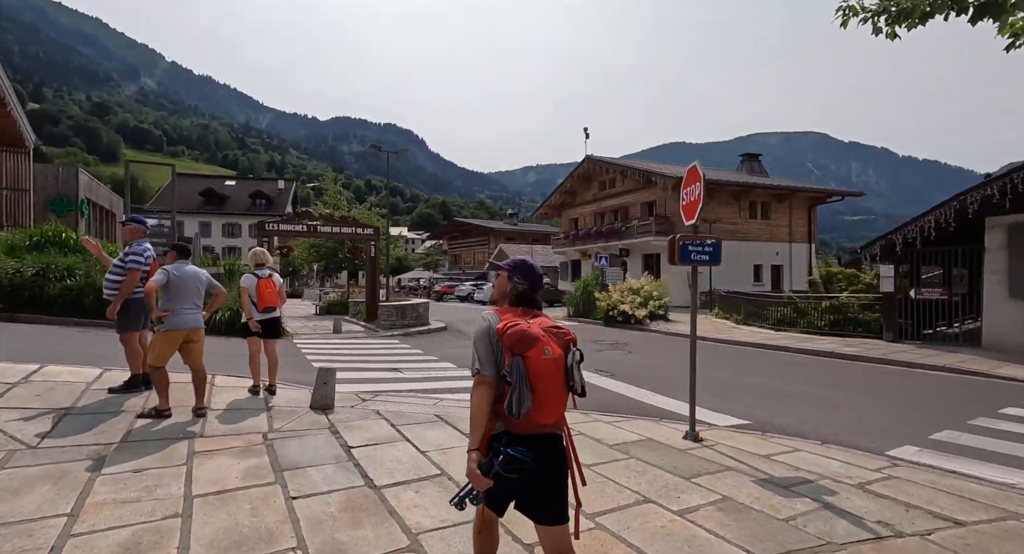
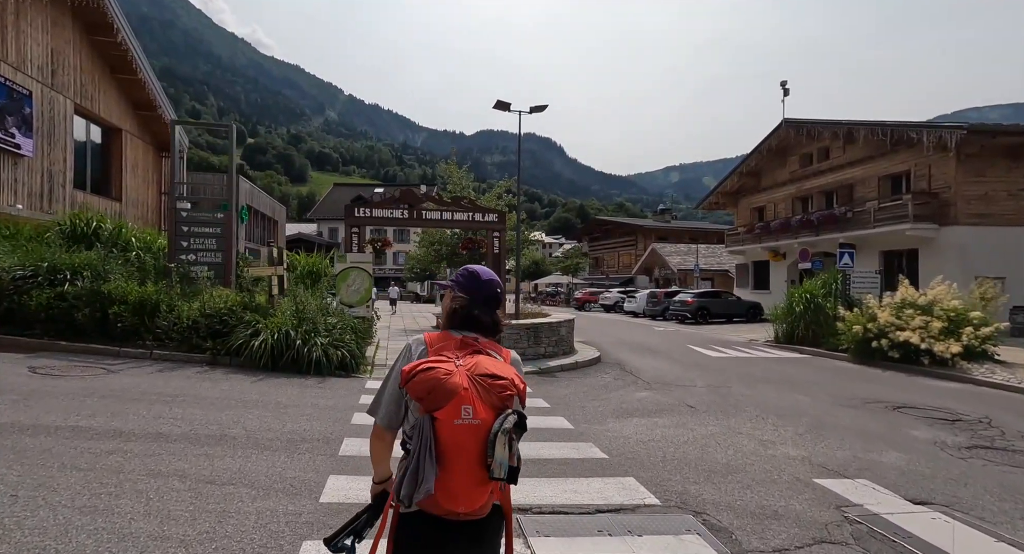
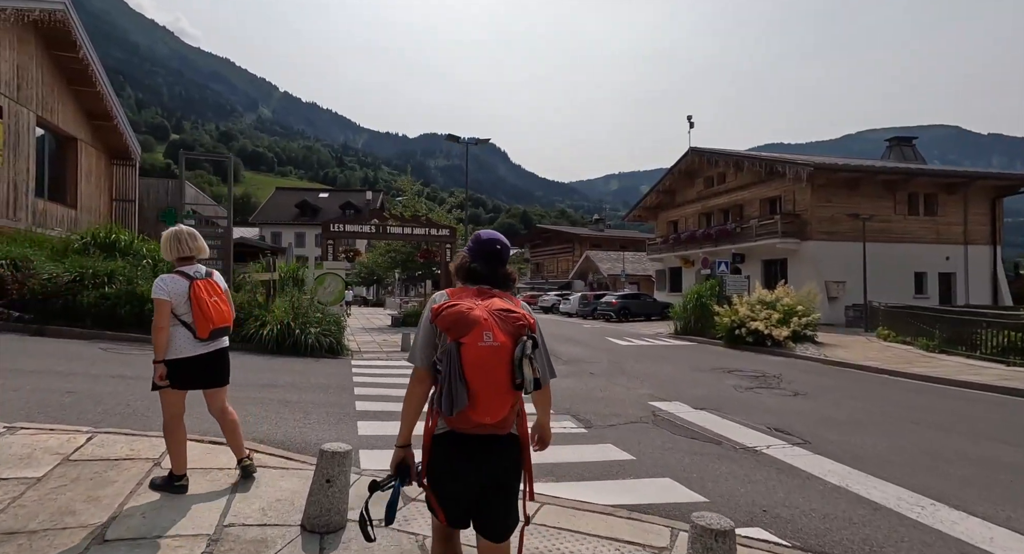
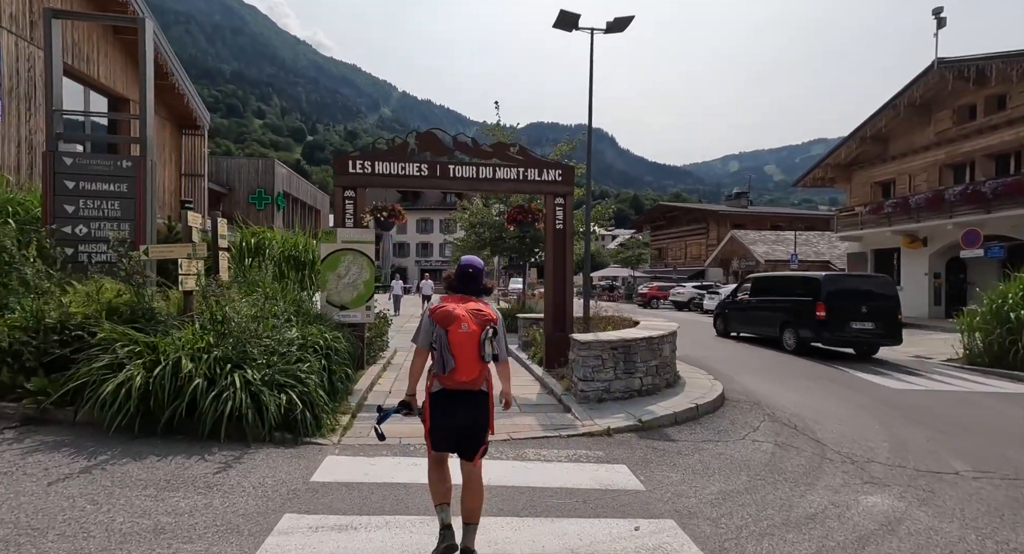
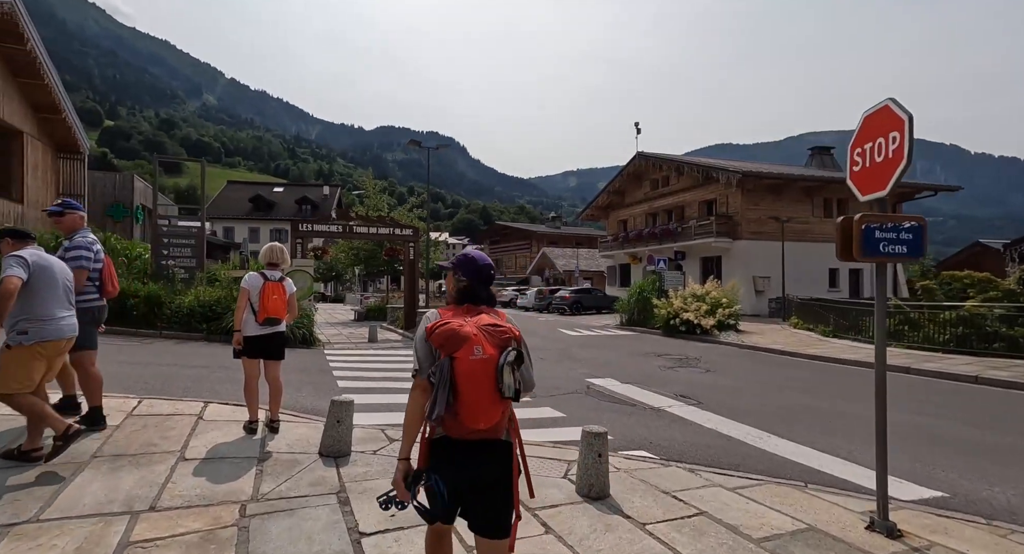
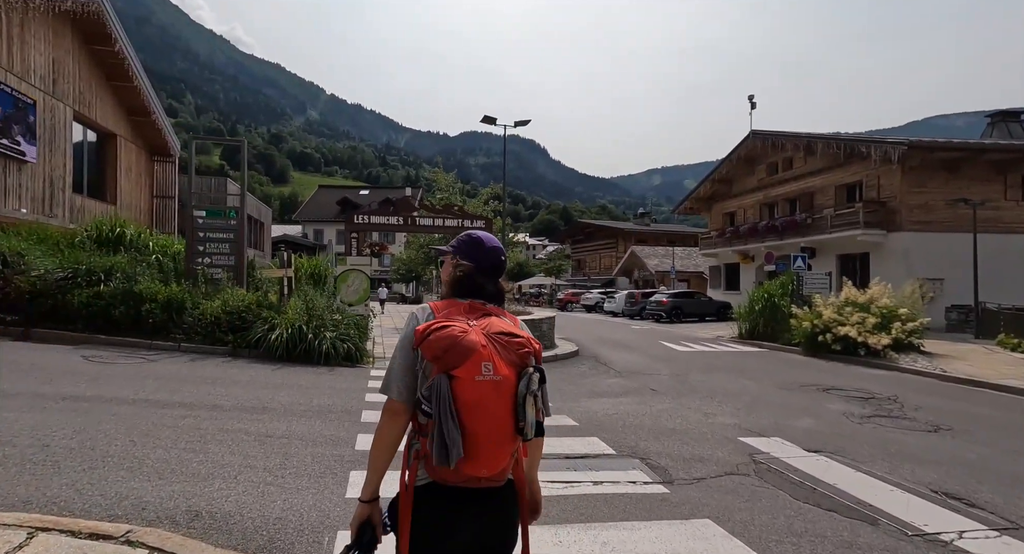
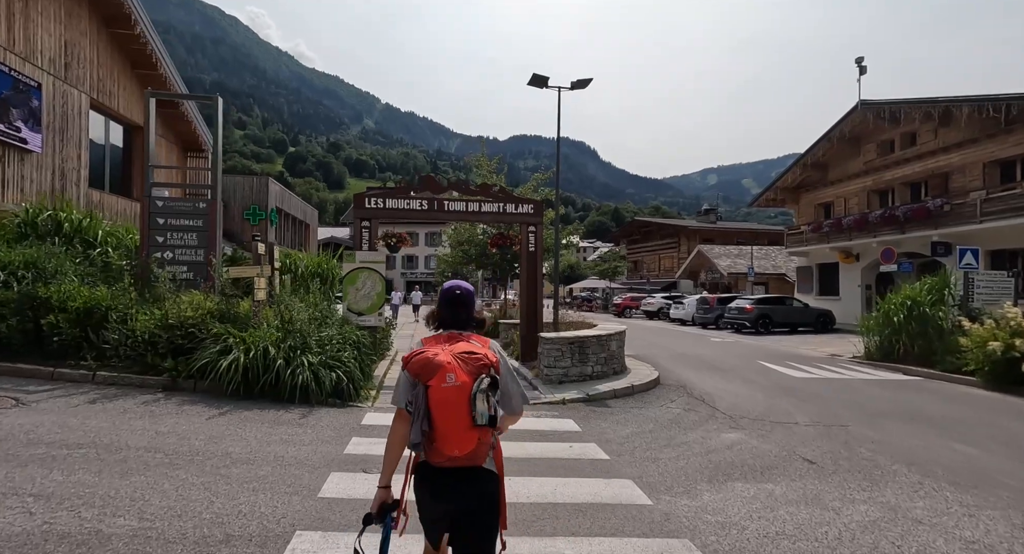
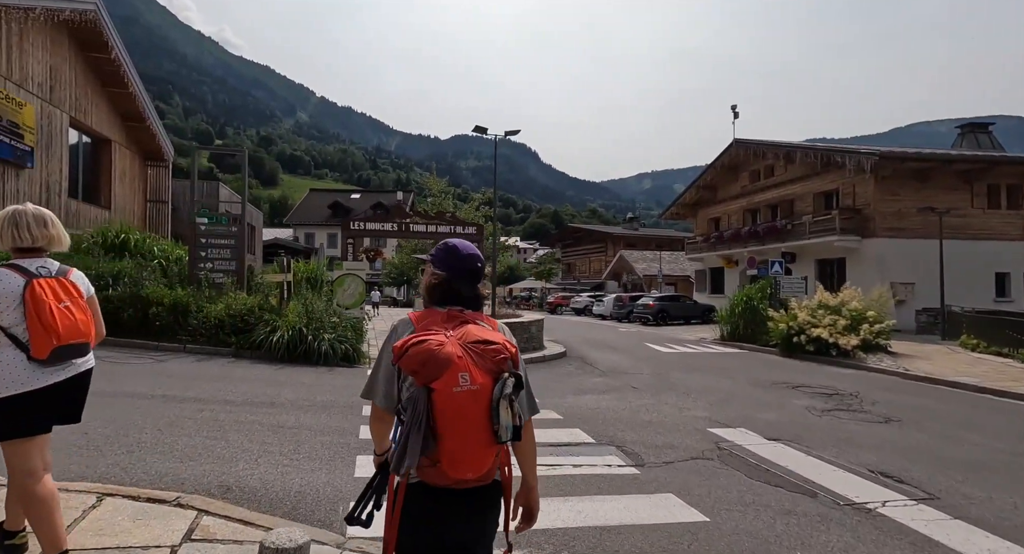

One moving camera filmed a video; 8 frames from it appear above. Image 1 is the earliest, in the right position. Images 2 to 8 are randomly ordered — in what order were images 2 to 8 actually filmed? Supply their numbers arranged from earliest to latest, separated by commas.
5, 3, 8, 6, 2, 7, 4
